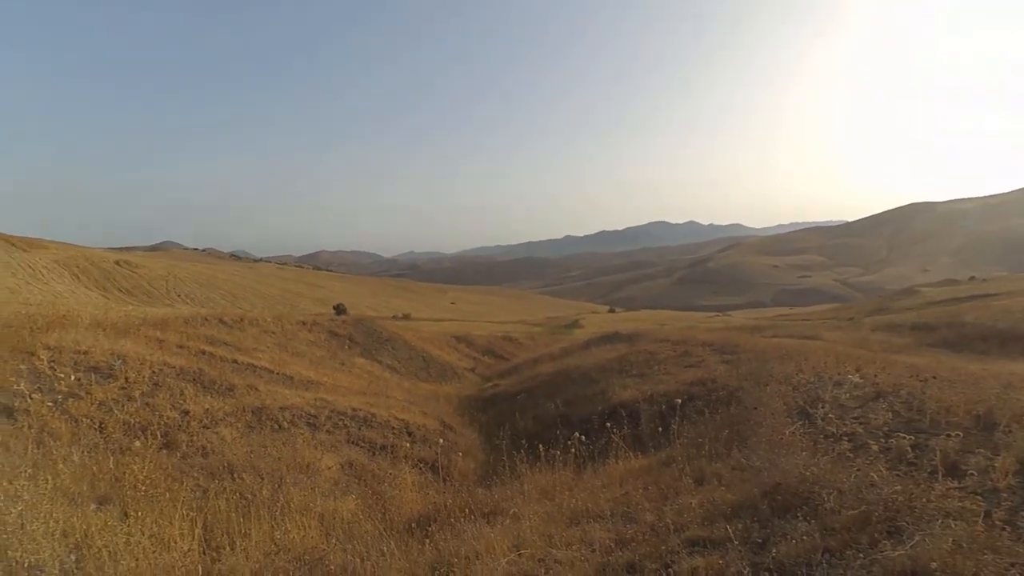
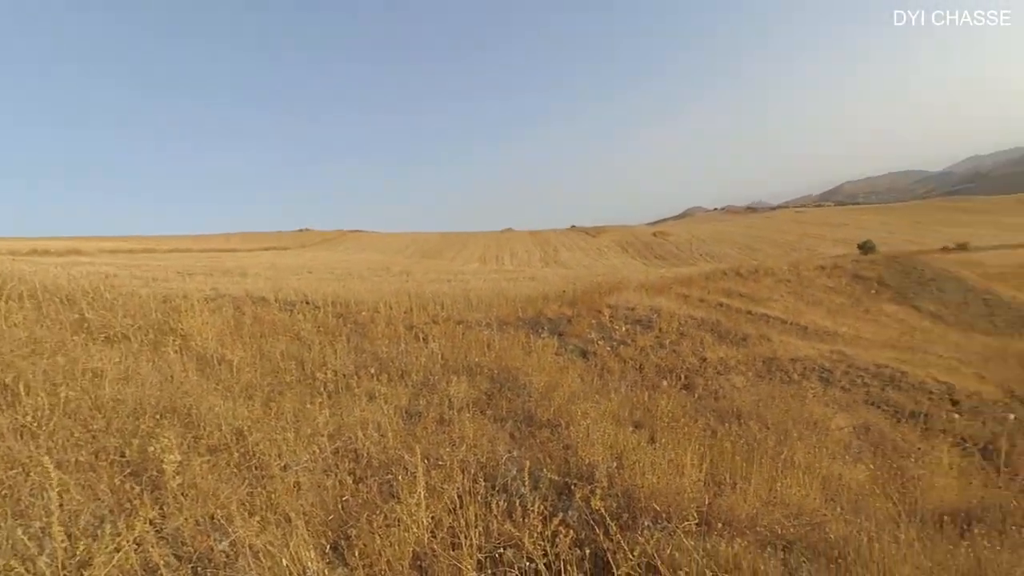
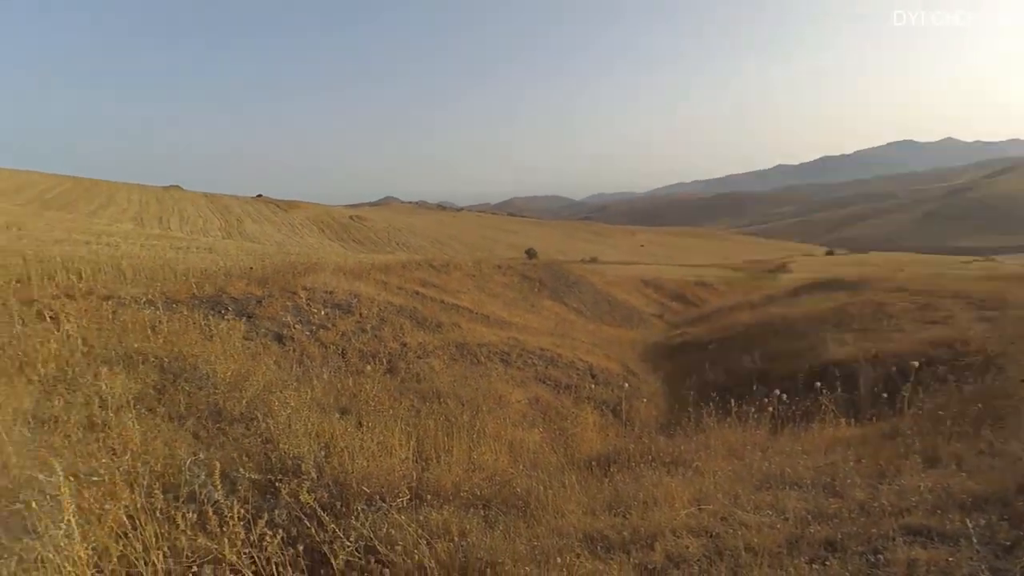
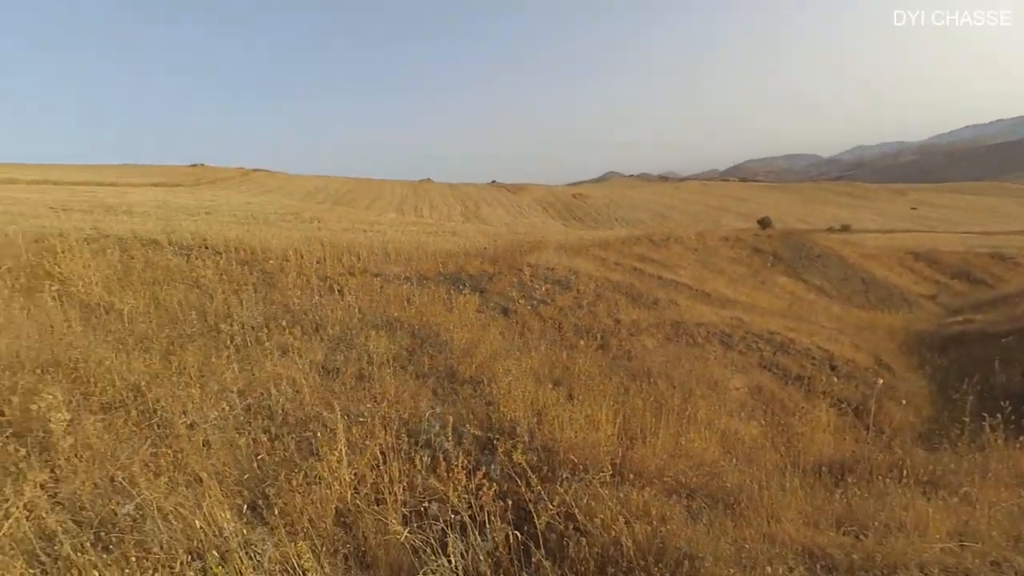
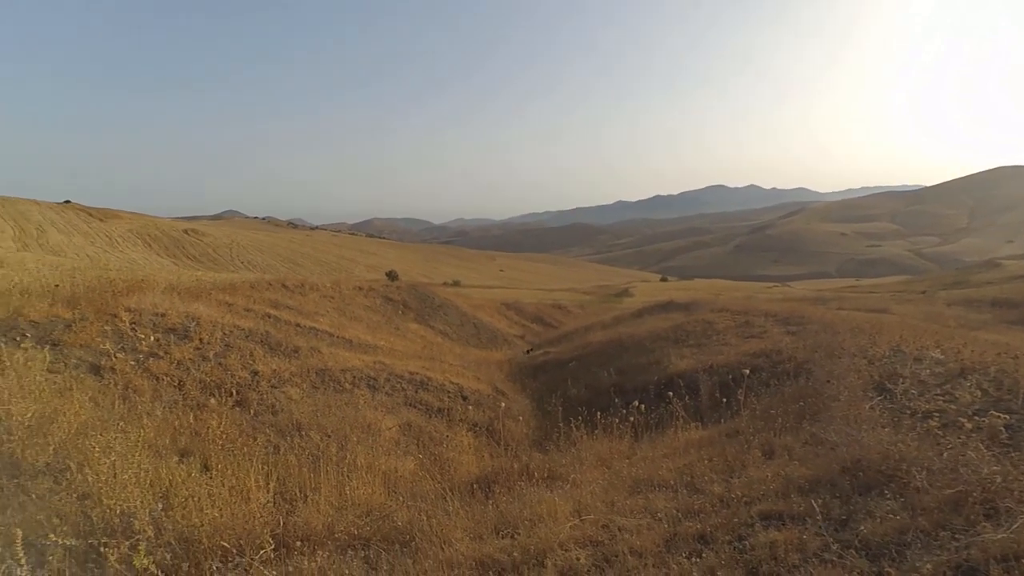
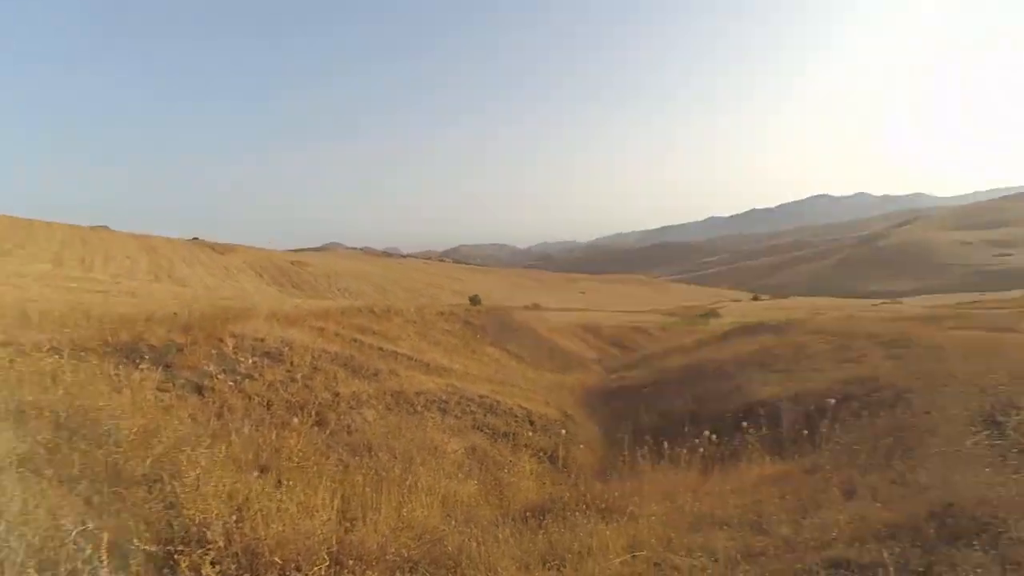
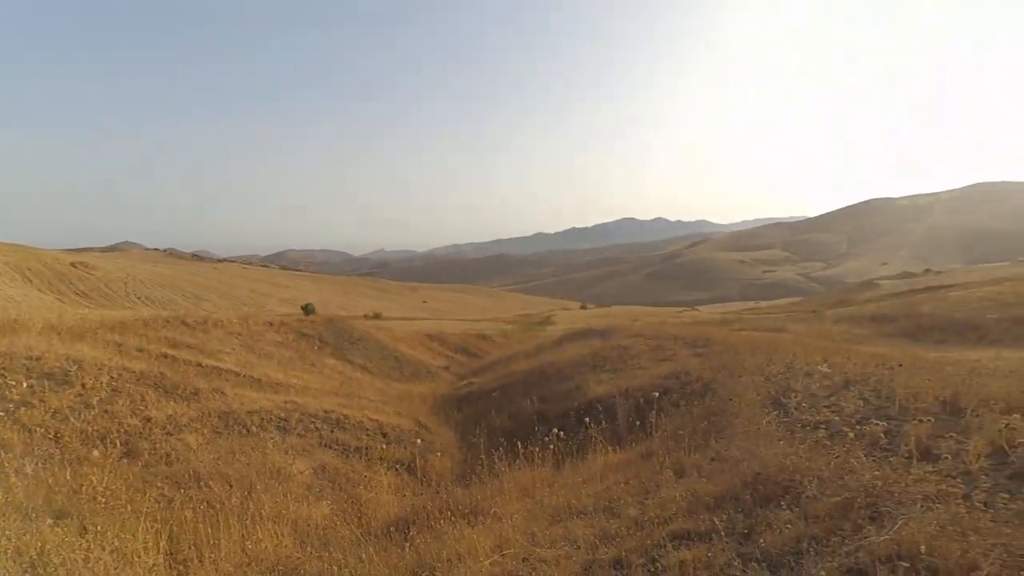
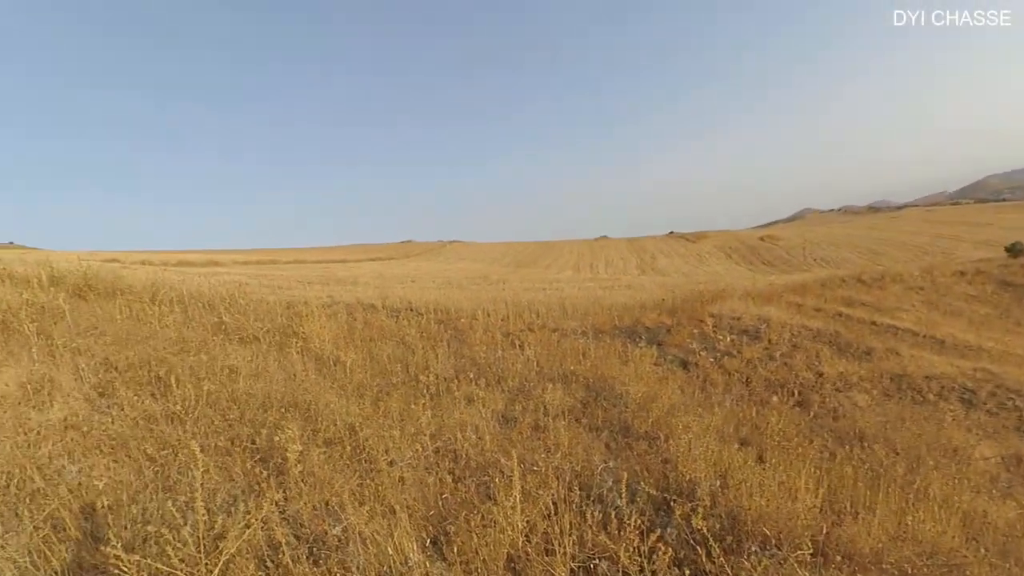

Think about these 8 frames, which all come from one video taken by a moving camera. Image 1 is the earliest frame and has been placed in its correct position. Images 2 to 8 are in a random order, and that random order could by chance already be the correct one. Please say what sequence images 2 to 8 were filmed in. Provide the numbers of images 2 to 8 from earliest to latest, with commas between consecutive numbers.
3, 4, 8, 2, 6, 7, 5
